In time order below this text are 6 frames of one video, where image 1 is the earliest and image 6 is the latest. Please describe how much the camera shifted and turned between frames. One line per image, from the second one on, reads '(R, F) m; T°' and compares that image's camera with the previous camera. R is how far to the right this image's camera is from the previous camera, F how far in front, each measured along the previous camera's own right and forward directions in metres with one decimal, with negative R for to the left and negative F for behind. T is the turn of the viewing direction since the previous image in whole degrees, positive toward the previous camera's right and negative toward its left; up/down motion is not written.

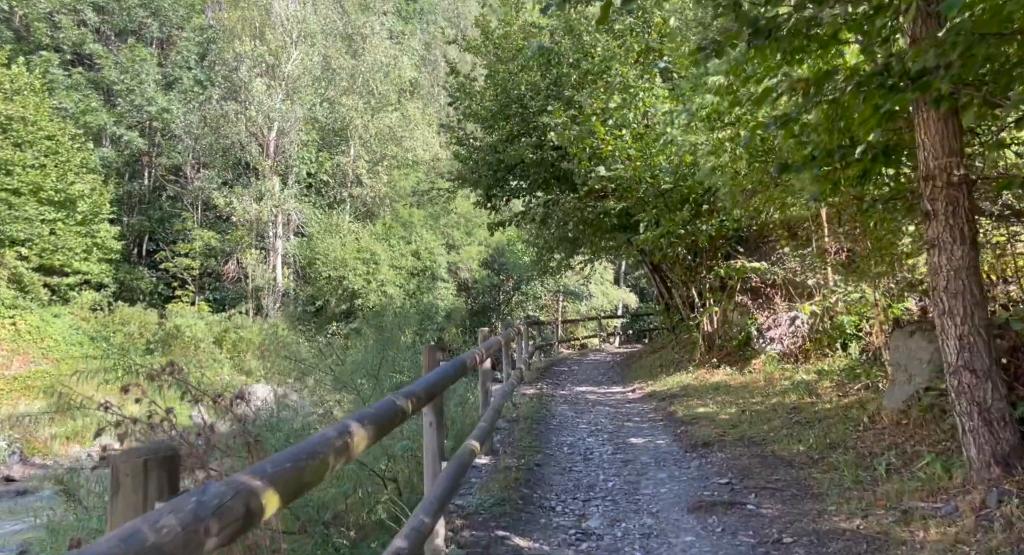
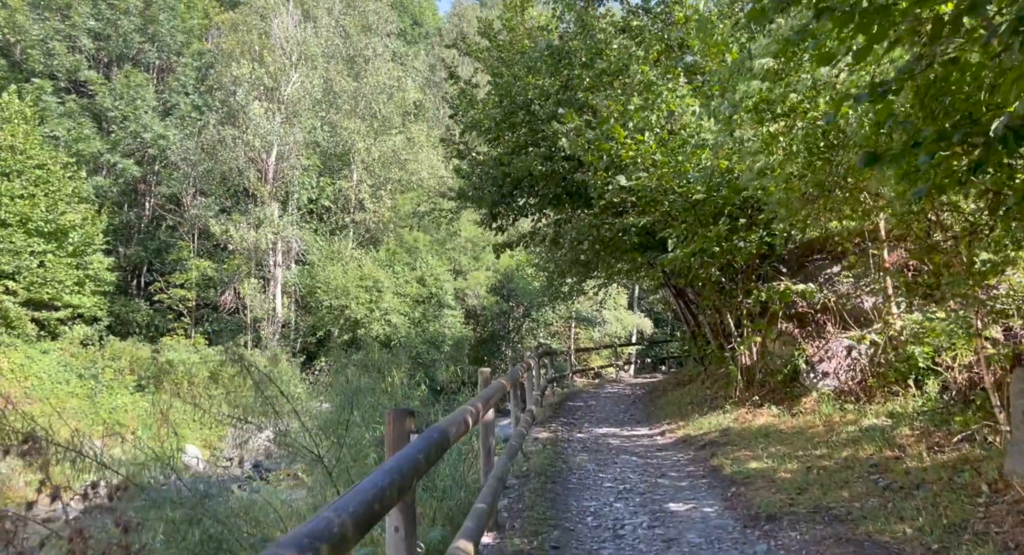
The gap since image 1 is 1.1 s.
(0.0, +1.2) m; -1°
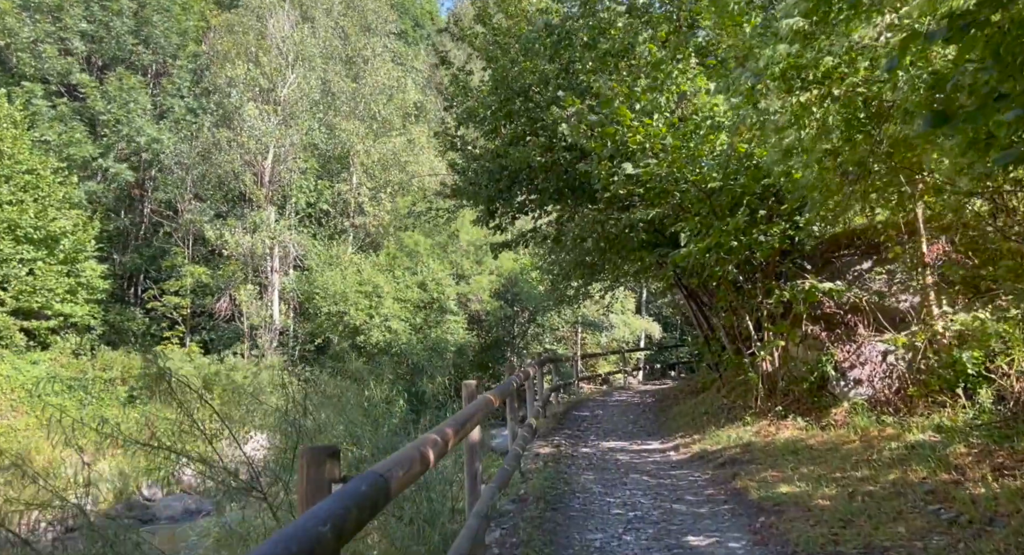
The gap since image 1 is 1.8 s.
(+0.1, +0.8) m; 0°
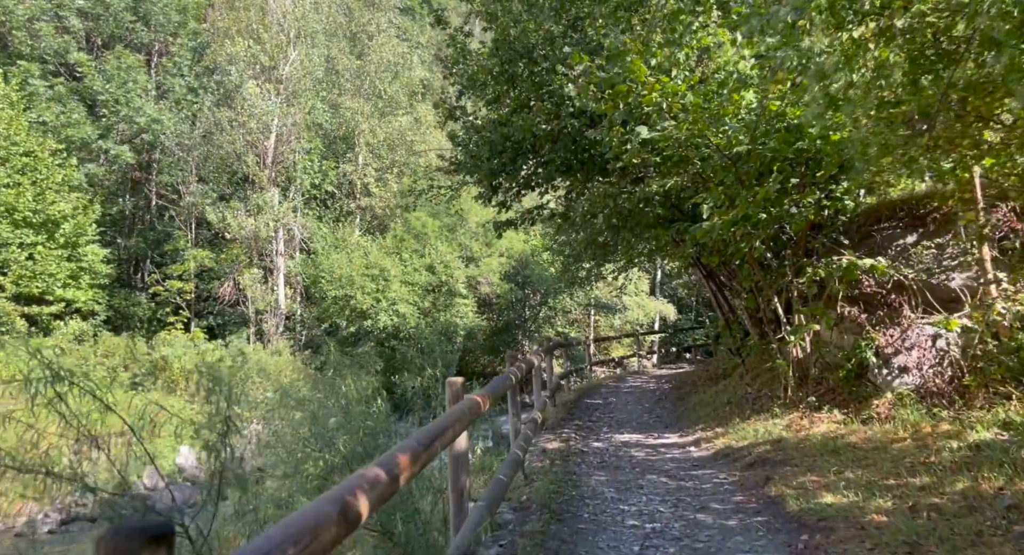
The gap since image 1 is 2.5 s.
(+0.1, +0.7) m; -1°
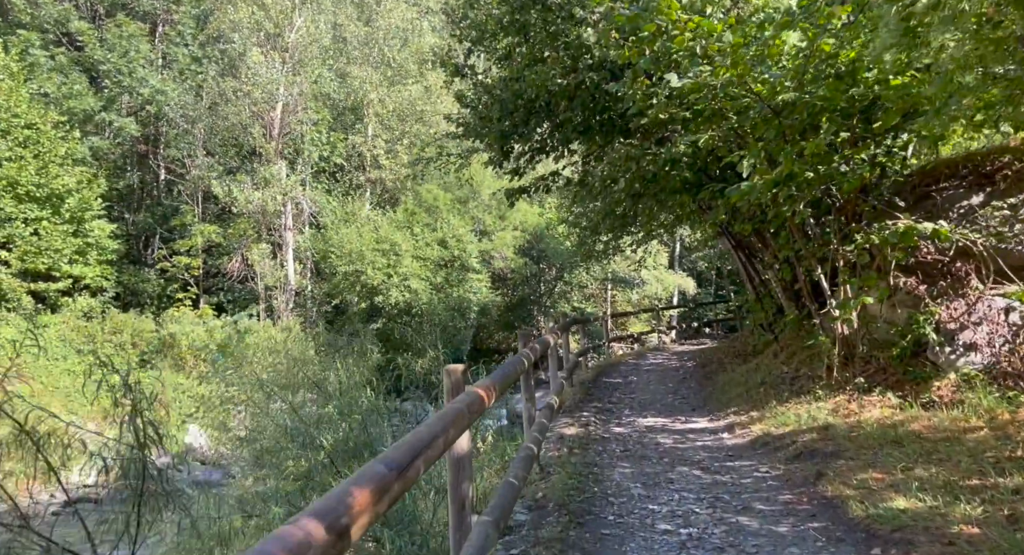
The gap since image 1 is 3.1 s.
(0.0, +0.7) m; -1°
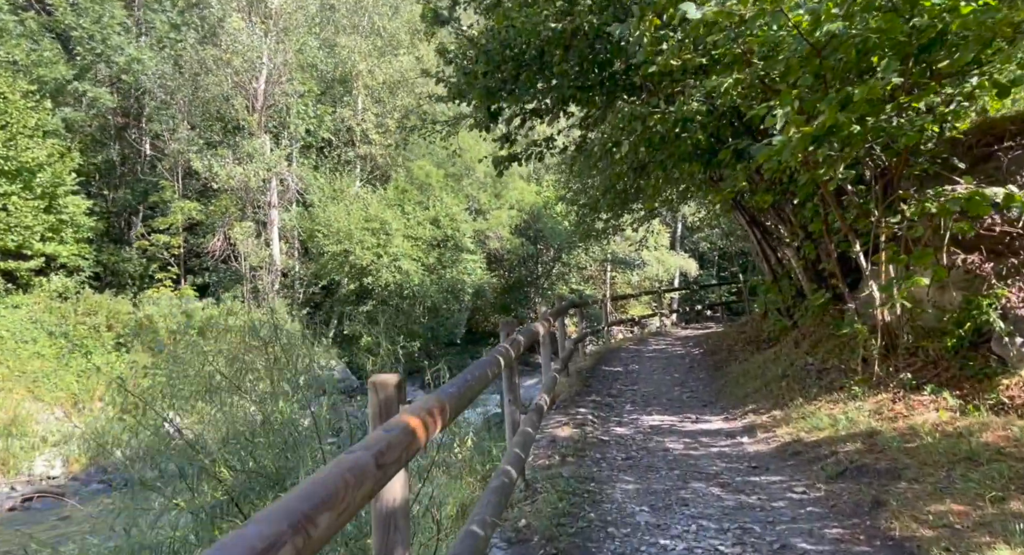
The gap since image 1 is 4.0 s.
(+0.1, +1.0) m; 0°
